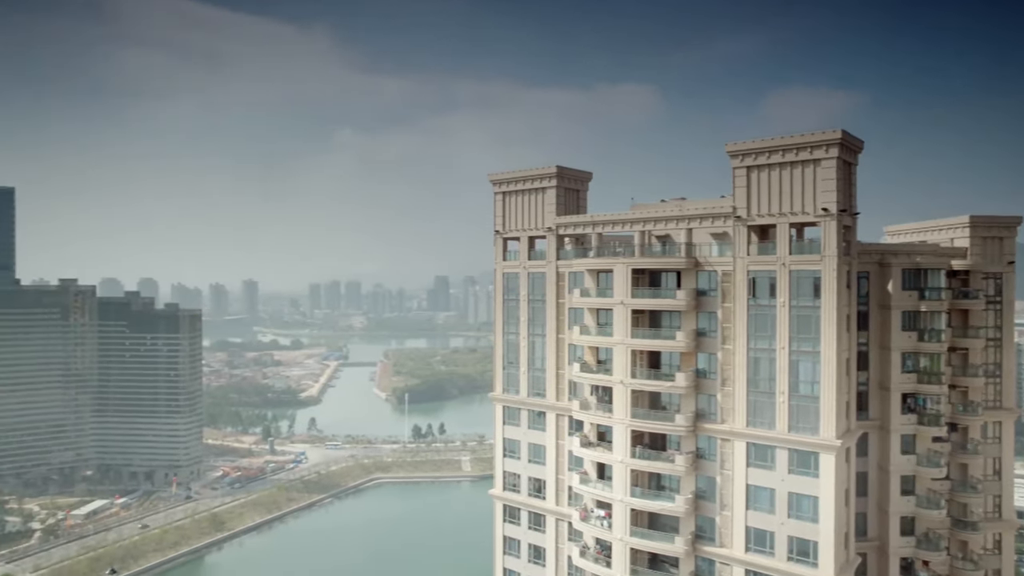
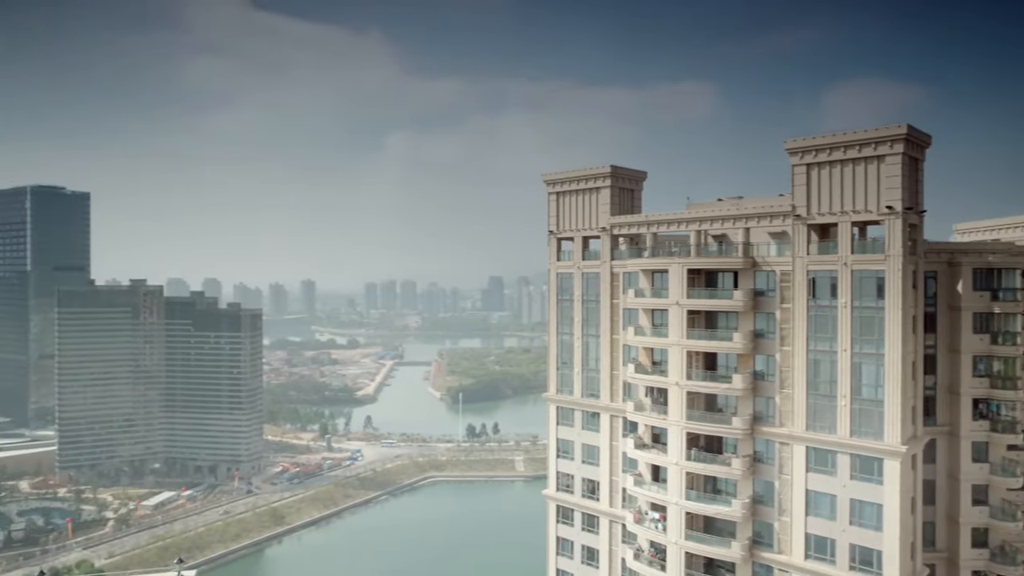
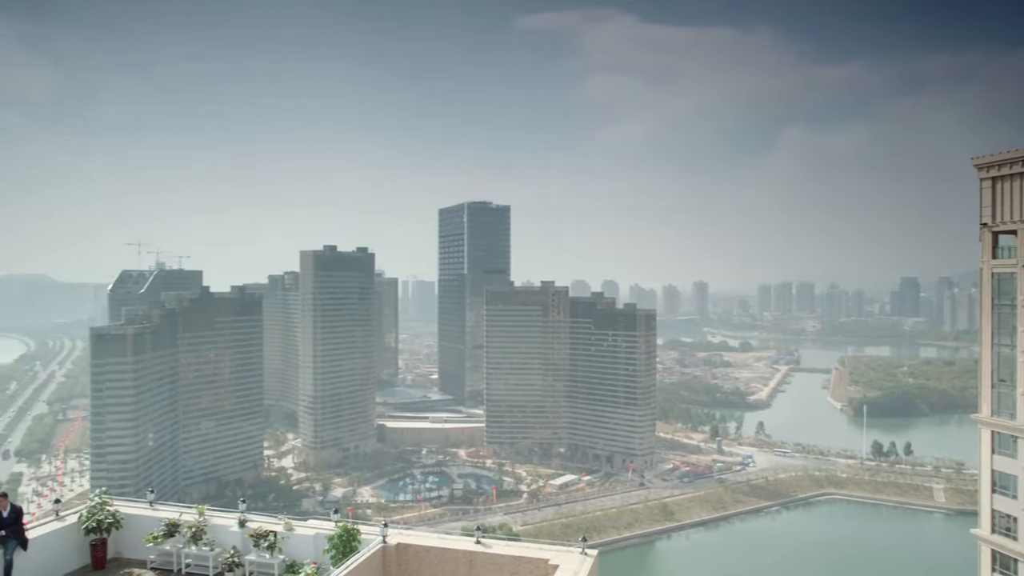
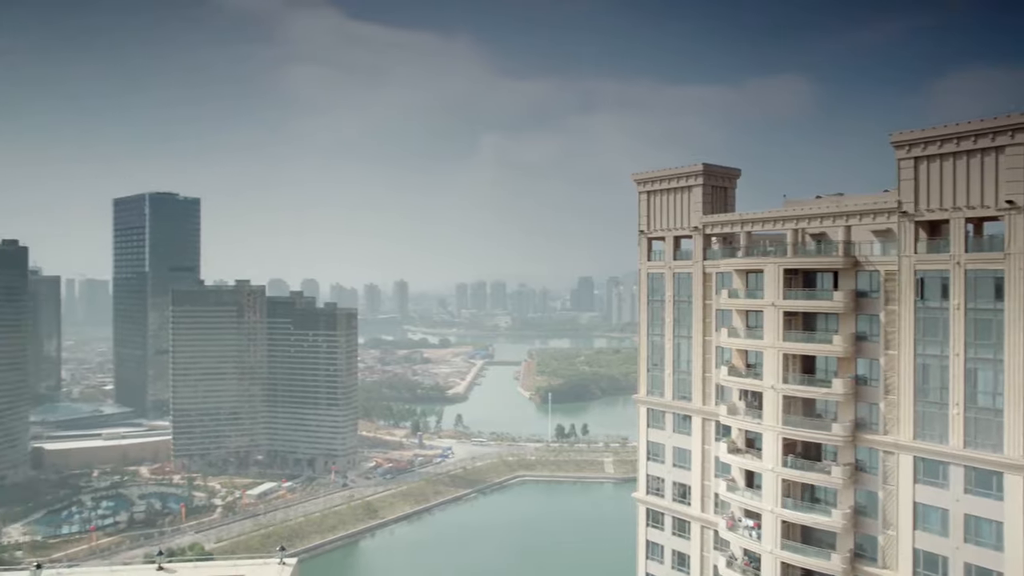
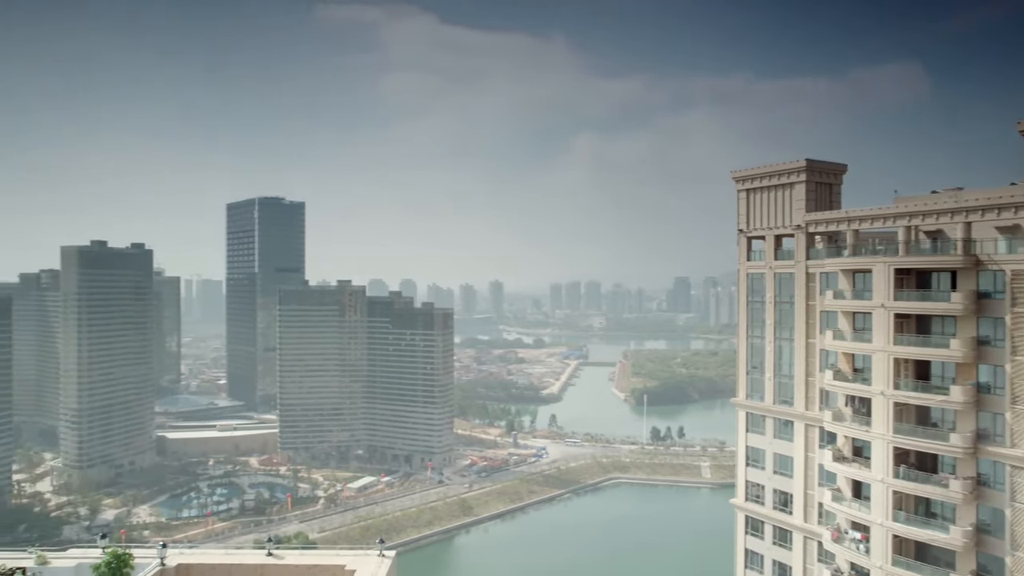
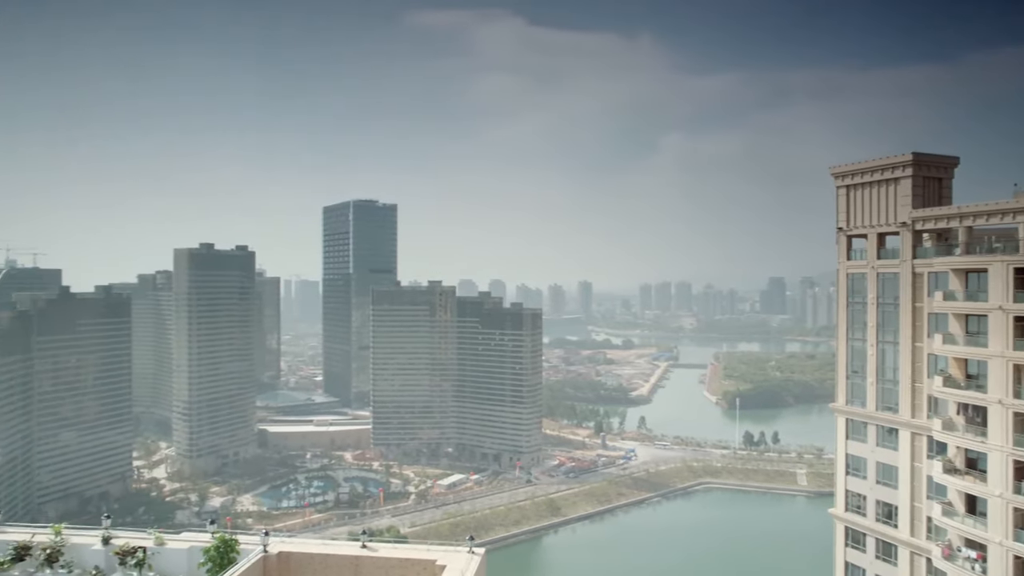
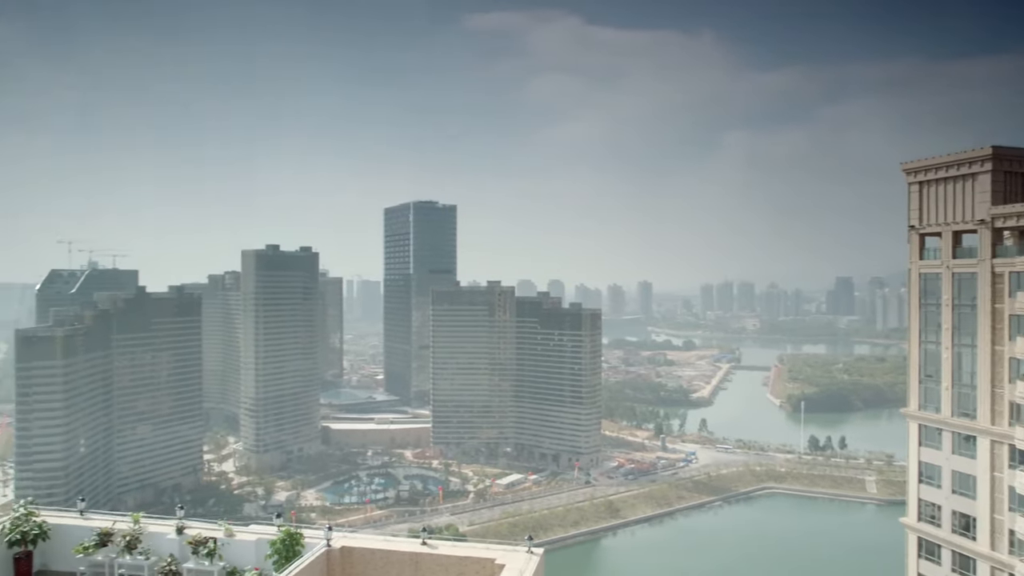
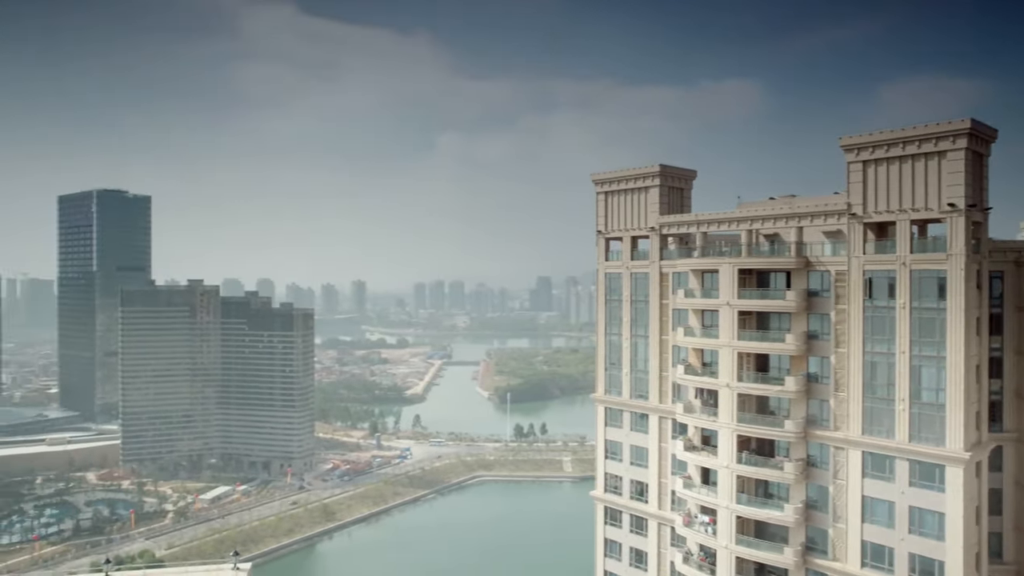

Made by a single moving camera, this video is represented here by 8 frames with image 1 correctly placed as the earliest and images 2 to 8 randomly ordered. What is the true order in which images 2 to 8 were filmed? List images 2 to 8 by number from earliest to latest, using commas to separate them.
2, 8, 4, 5, 6, 7, 3
